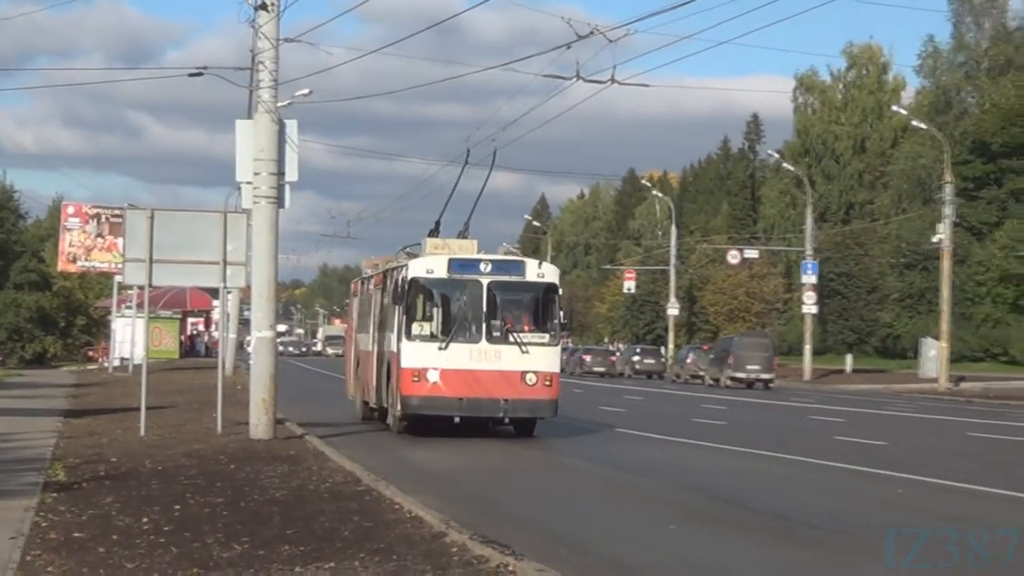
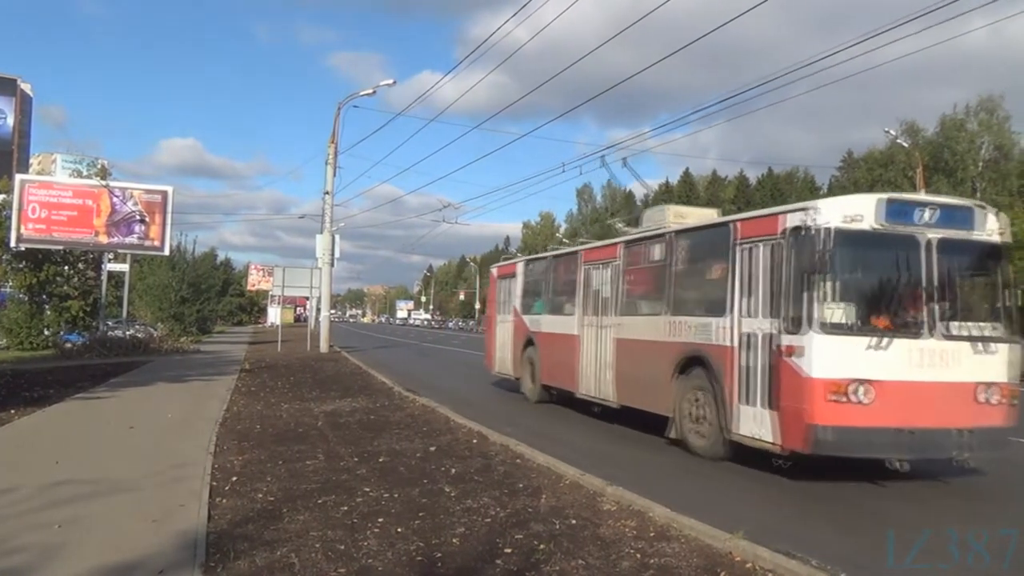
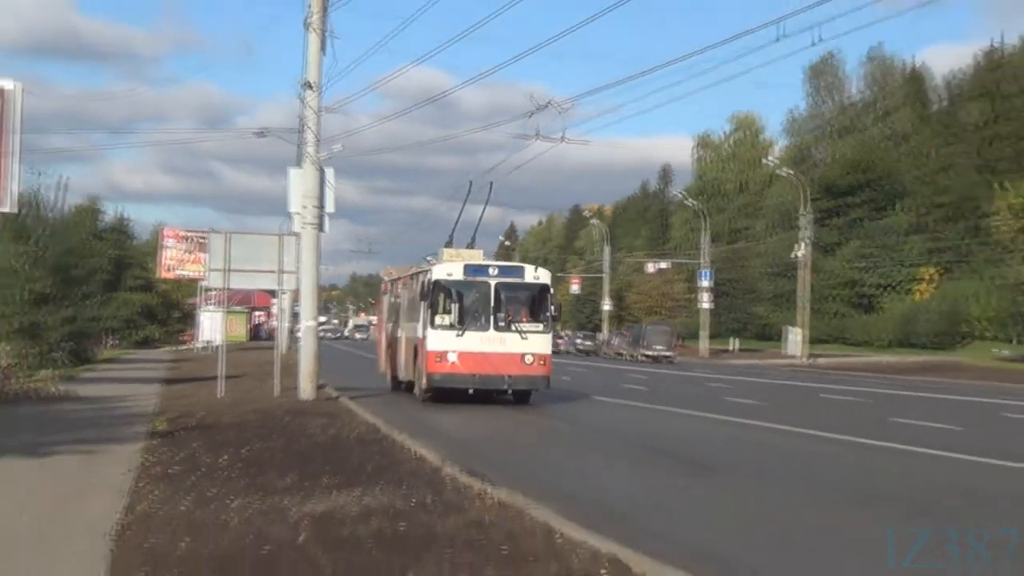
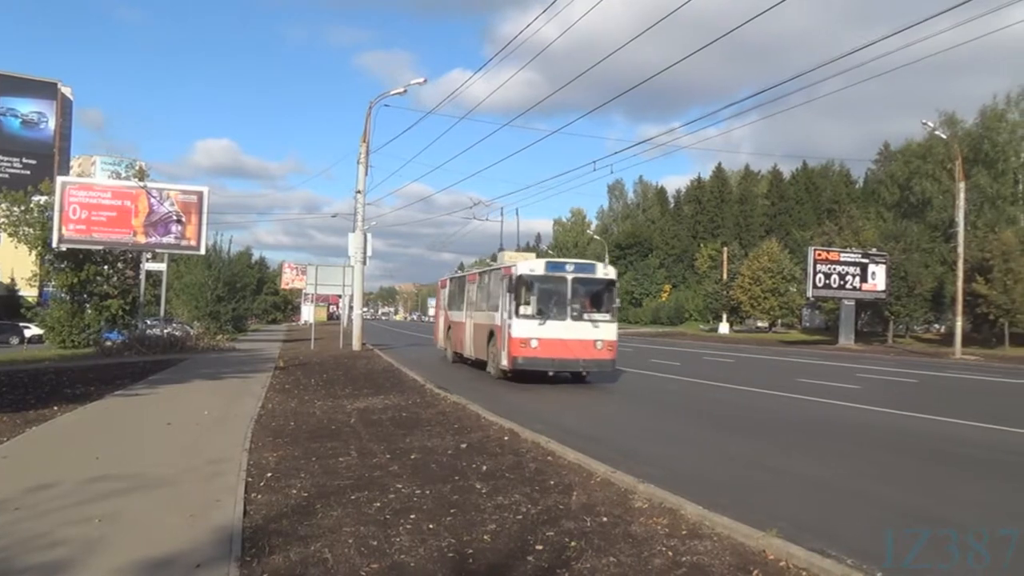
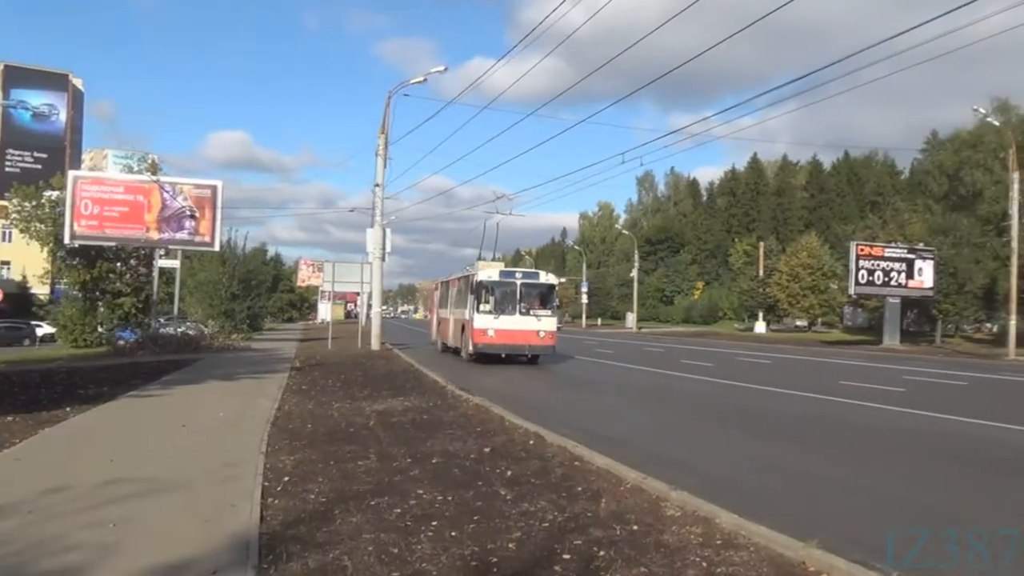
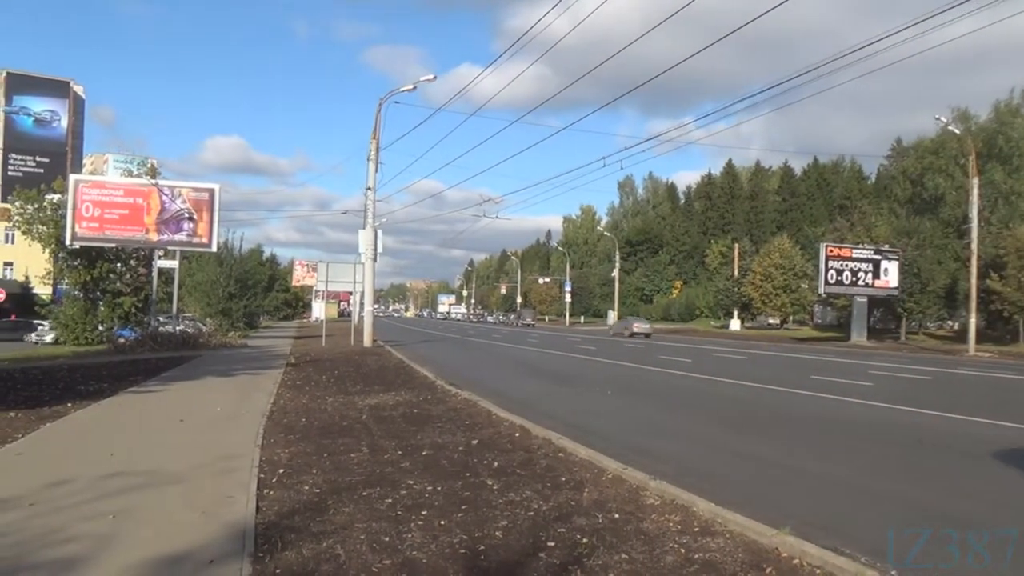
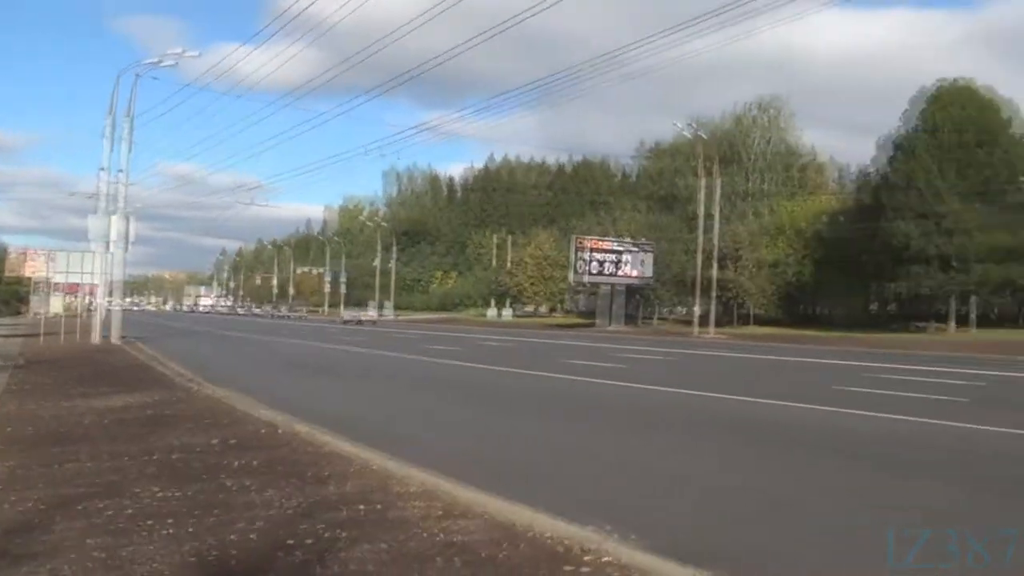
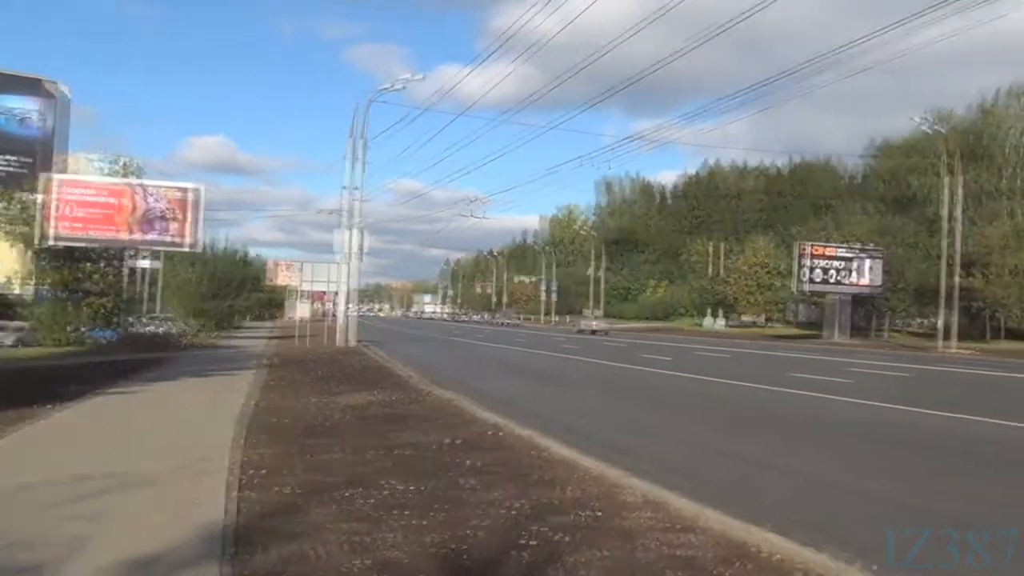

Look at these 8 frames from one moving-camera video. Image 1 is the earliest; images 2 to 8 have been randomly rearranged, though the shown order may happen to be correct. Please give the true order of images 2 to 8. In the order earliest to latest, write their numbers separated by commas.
3, 5, 4, 2, 6, 8, 7
